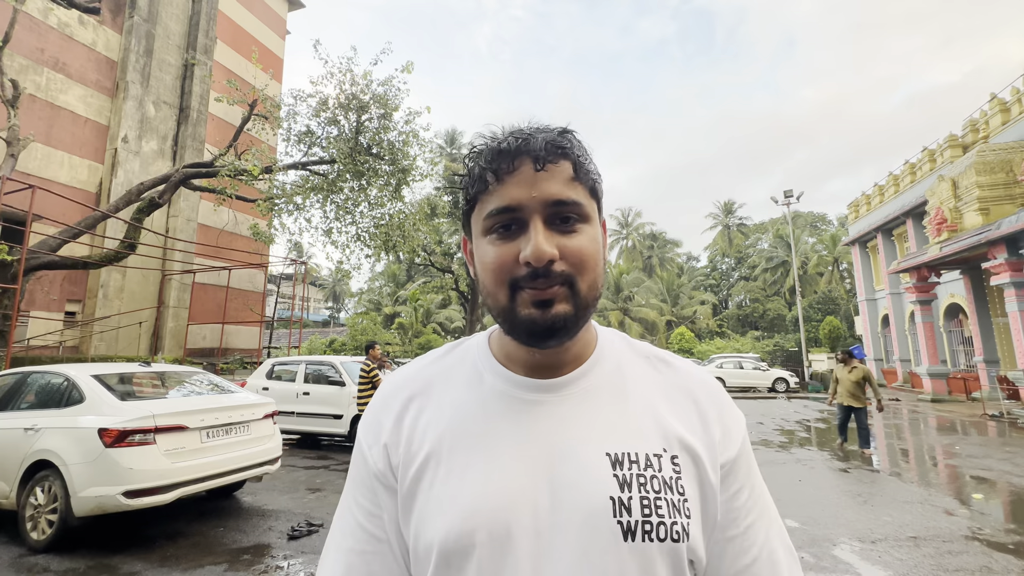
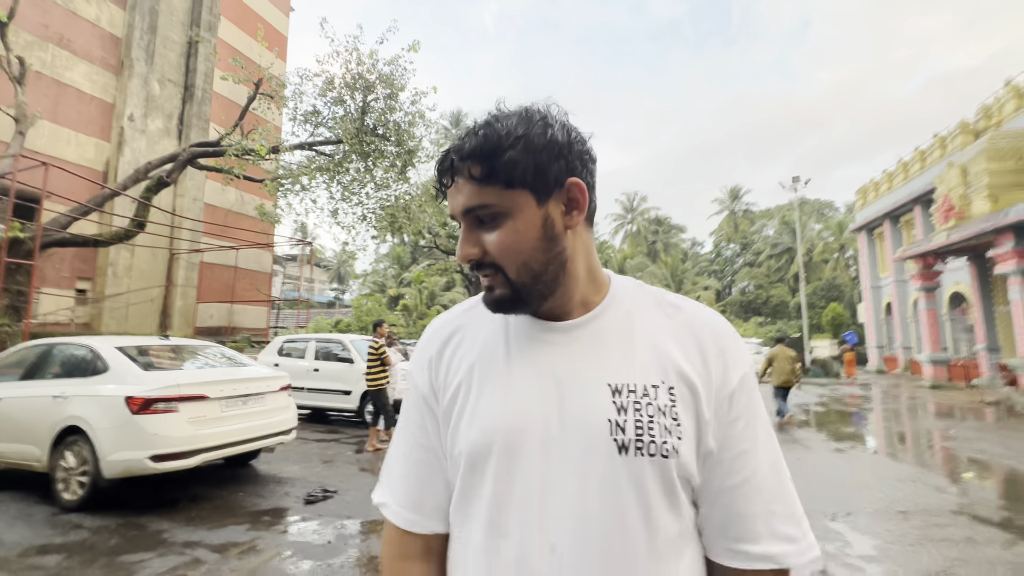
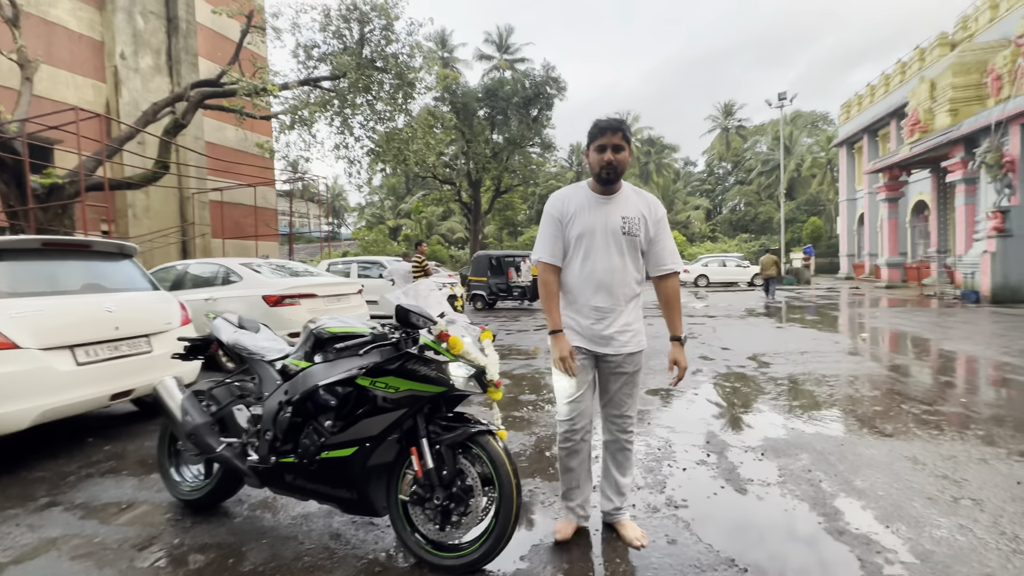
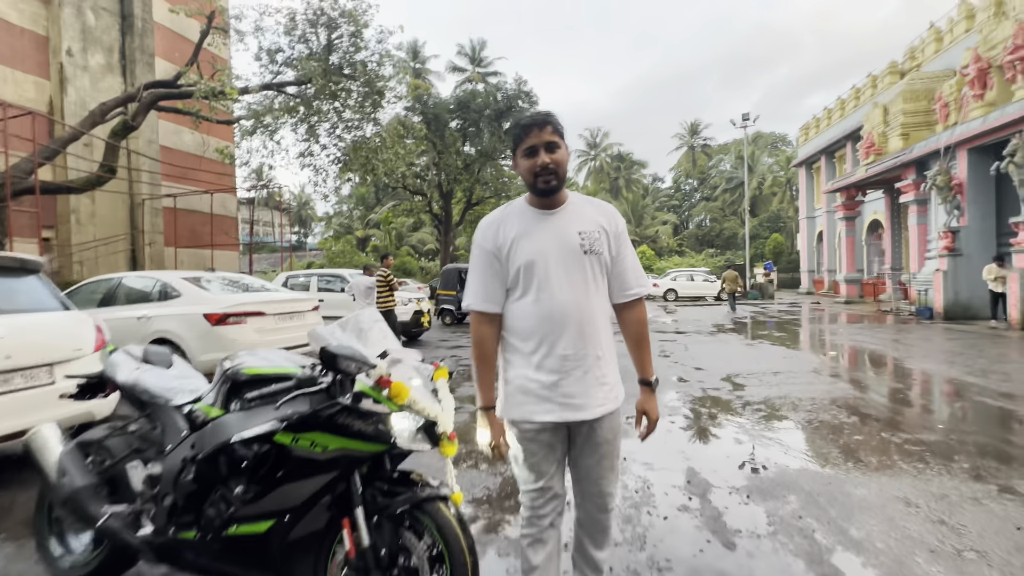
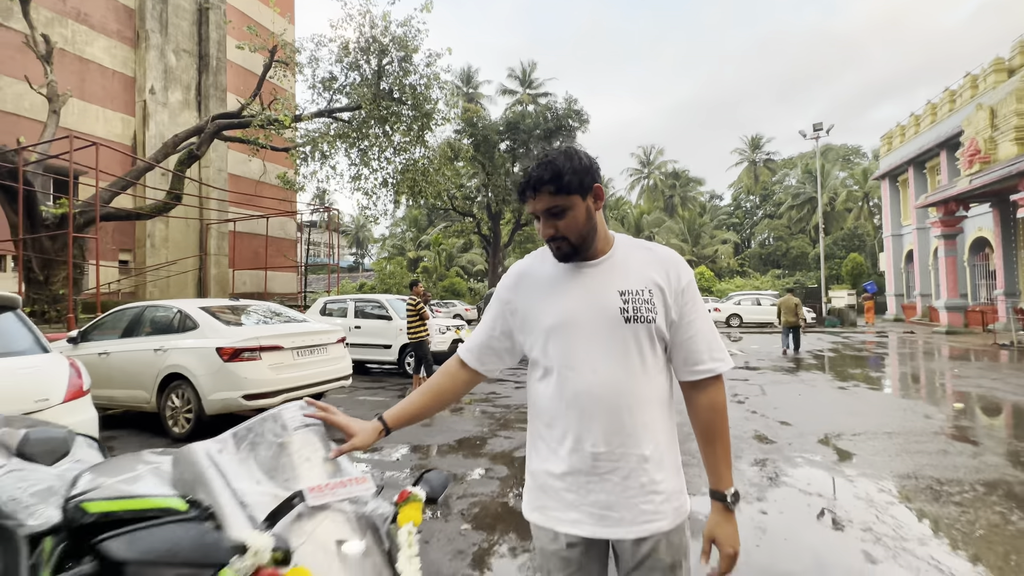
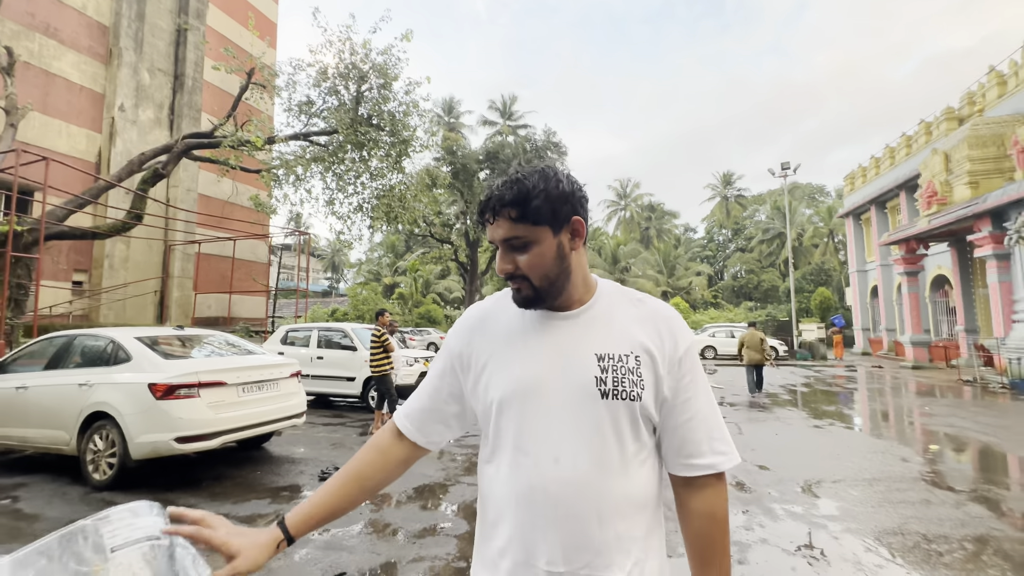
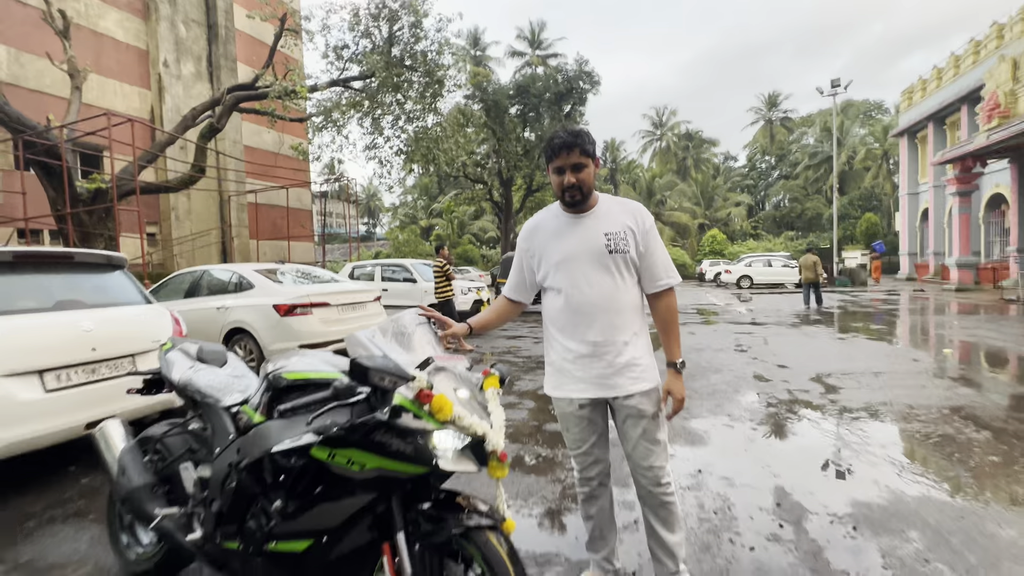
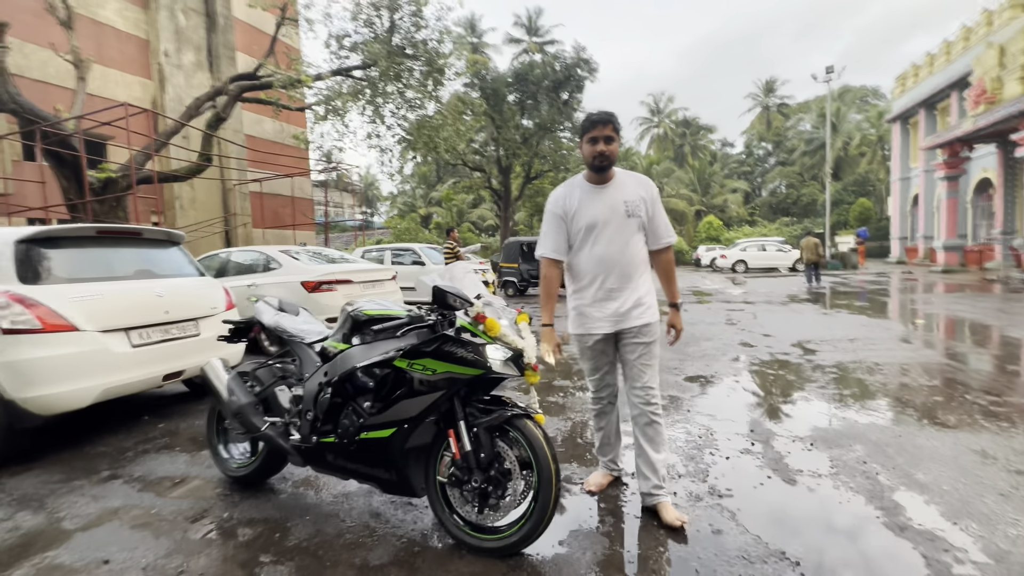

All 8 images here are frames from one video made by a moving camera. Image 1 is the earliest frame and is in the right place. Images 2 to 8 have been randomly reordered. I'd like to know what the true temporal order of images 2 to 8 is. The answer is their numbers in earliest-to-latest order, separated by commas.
2, 6, 5, 7, 8, 3, 4
